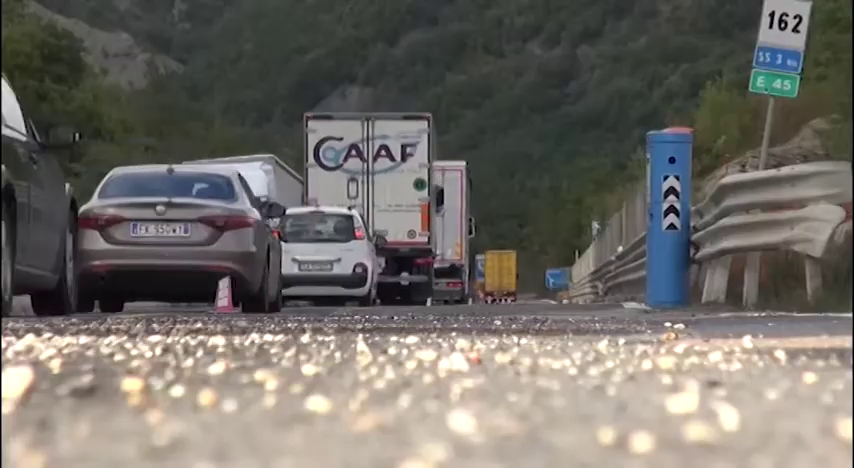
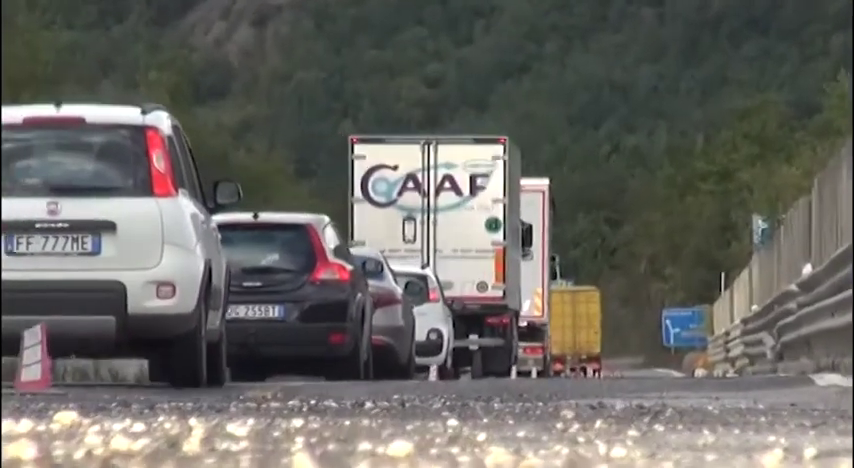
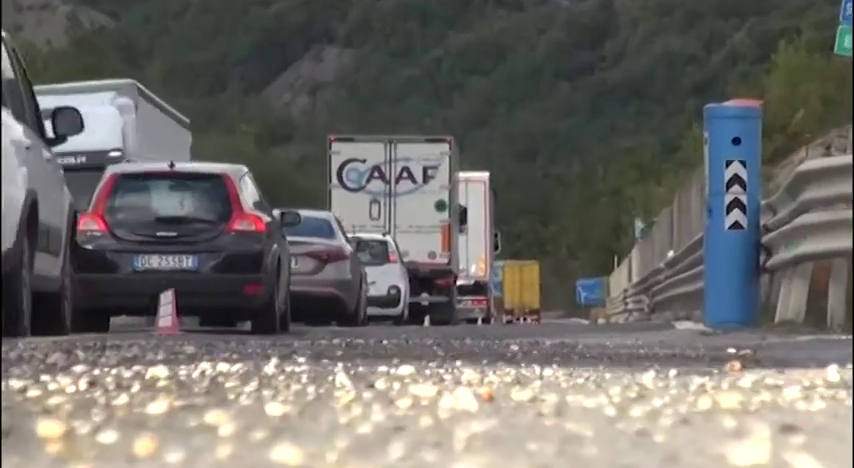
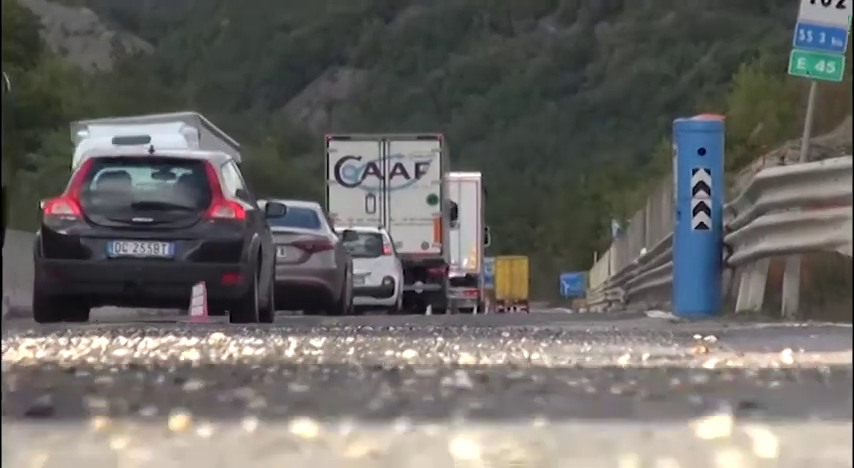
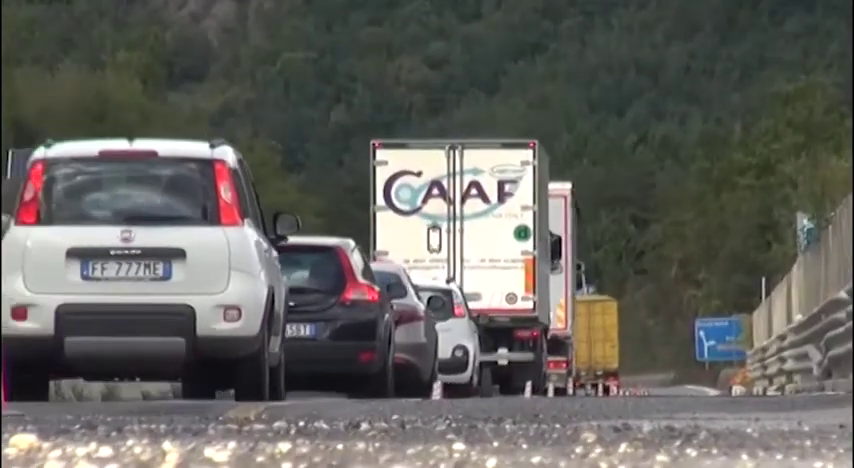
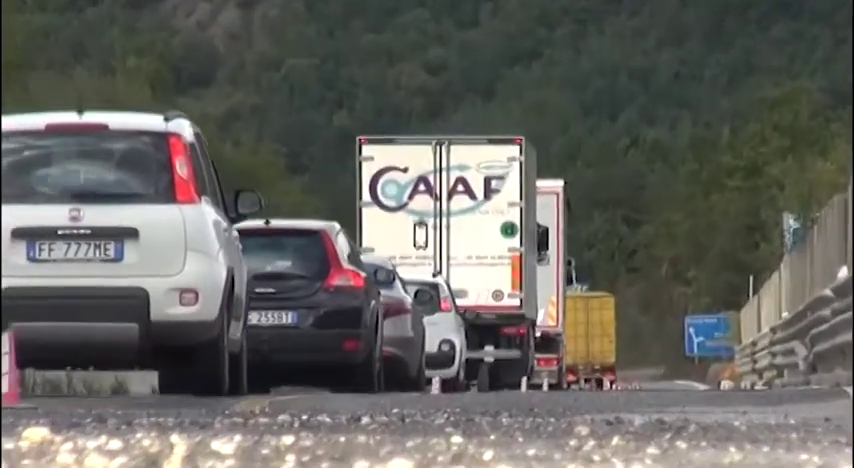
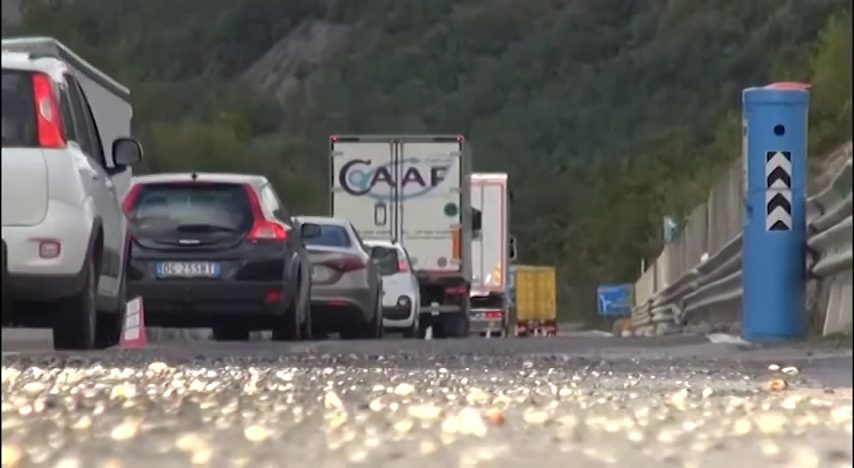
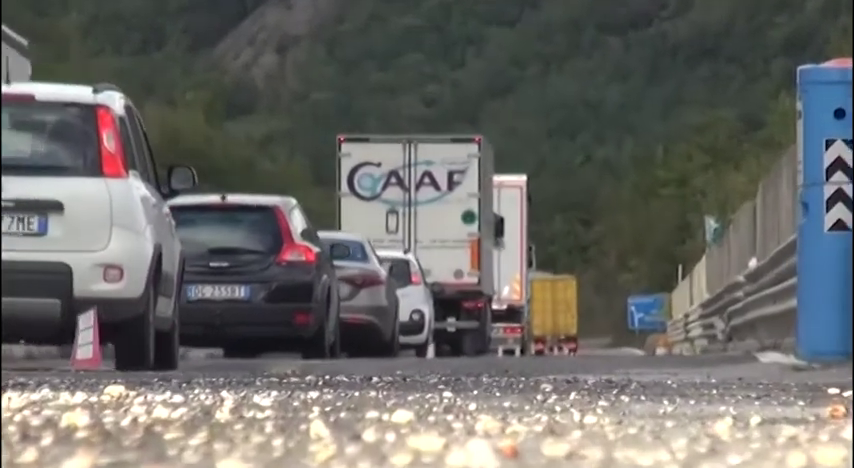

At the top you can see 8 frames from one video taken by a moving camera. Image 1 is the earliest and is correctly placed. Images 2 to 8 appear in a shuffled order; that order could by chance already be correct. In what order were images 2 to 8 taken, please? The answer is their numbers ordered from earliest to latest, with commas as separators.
4, 3, 7, 8, 2, 6, 5
